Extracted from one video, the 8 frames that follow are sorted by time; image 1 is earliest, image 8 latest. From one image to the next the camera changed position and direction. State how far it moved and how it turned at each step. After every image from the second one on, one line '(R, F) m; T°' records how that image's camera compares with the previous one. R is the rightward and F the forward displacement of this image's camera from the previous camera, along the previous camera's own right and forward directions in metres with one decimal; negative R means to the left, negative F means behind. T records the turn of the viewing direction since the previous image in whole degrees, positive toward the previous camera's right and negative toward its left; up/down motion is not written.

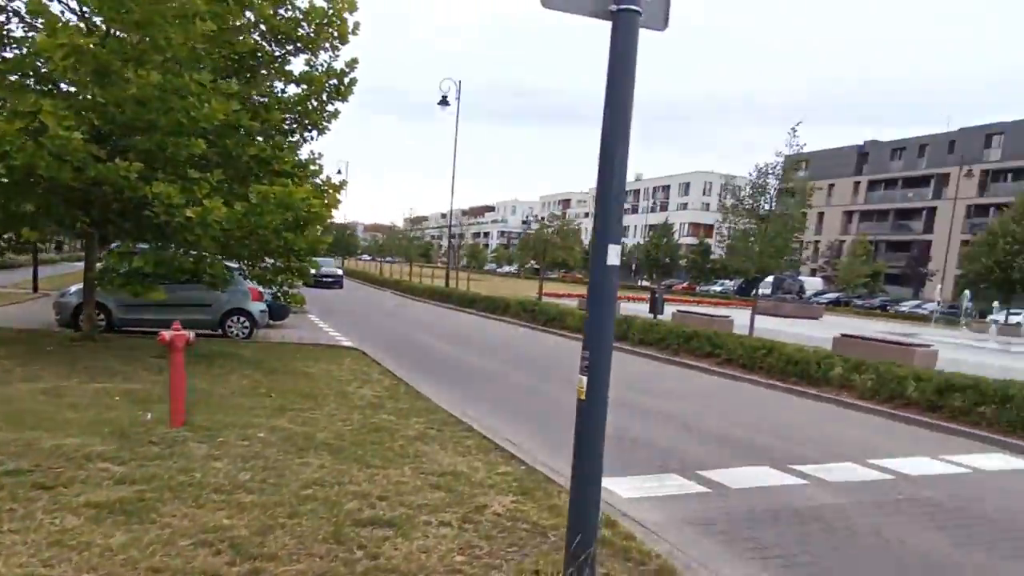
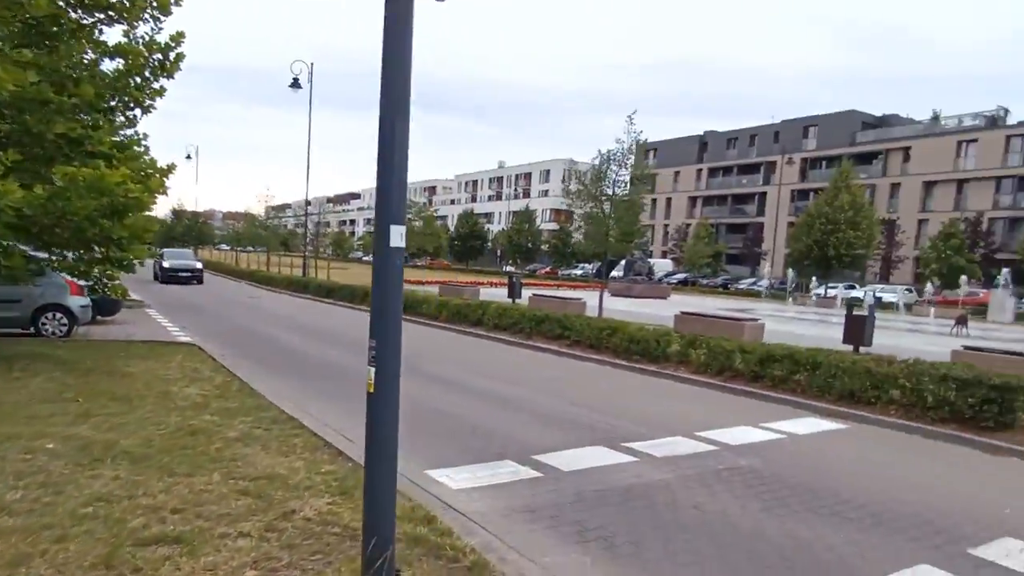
(+0.4, +0.3) m; +10°
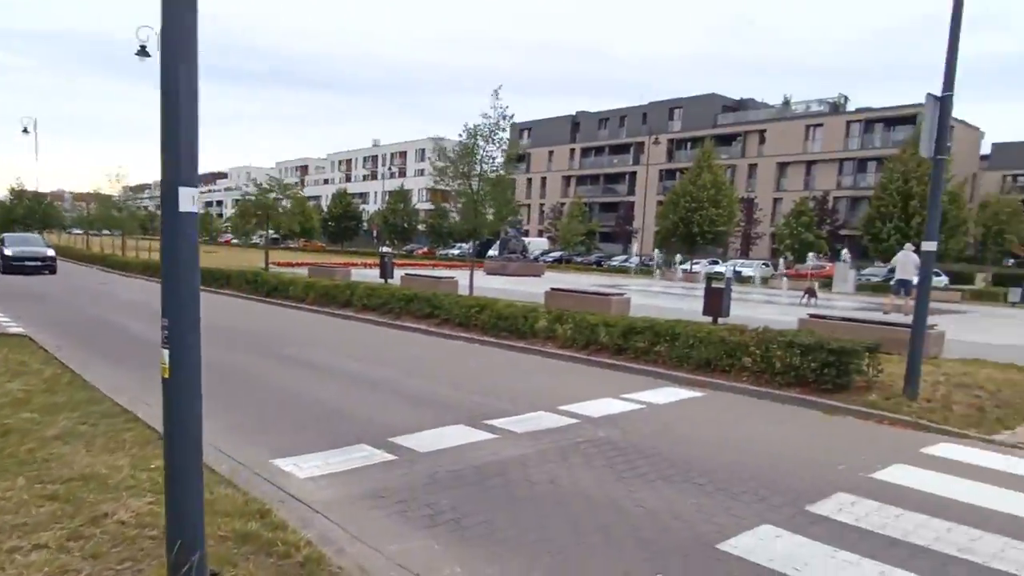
(+0.3, +0.2) m; +9°
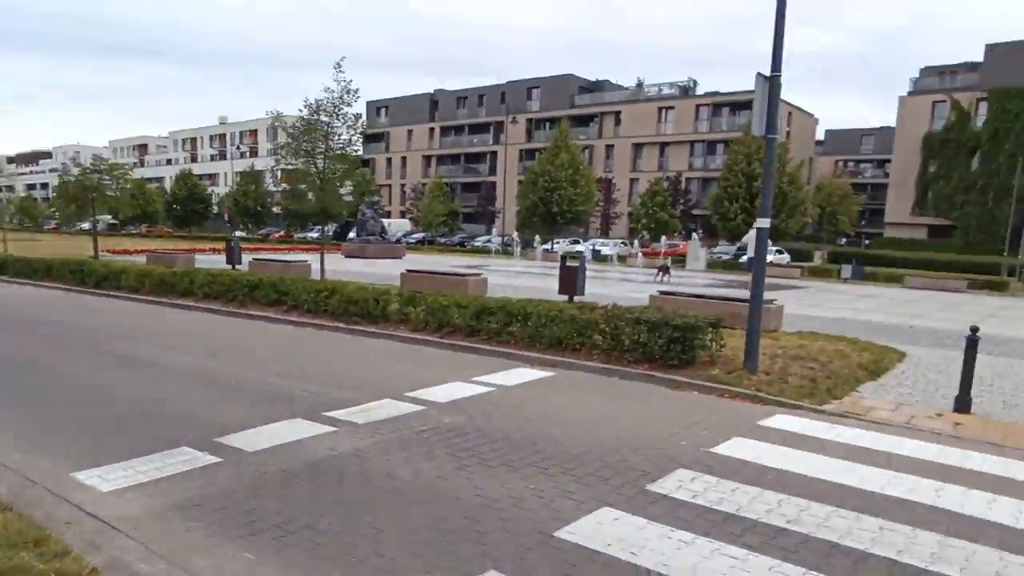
(+0.3, +0.3) m; +10°
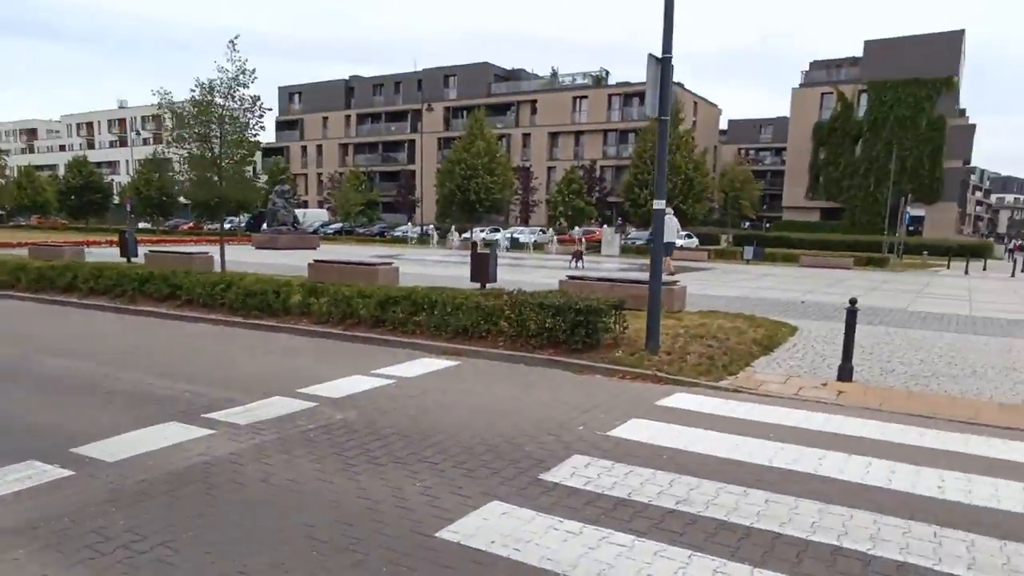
(+0.3, +0.3) m; +6°
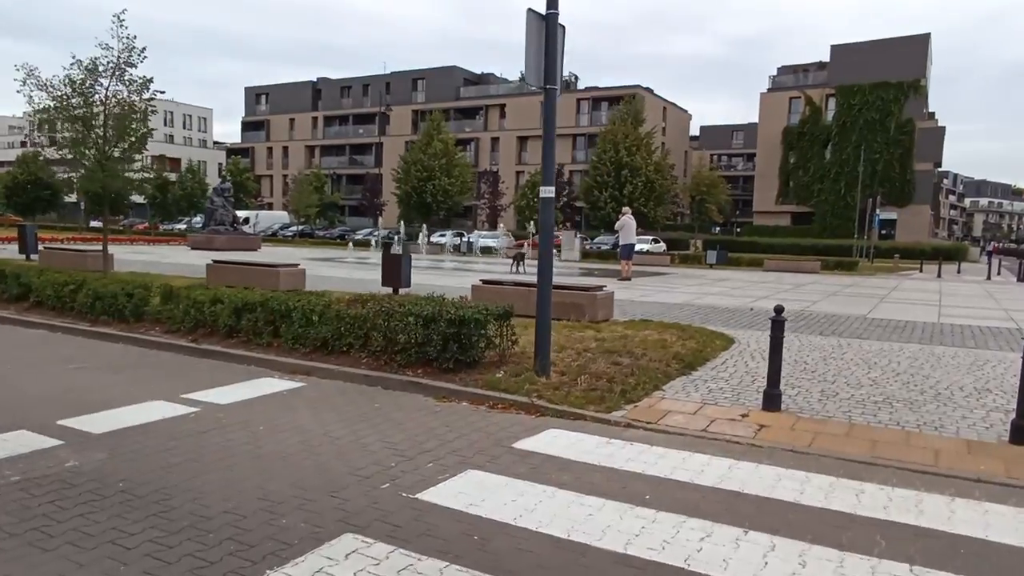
(+1.2, +1.8) m; +1°
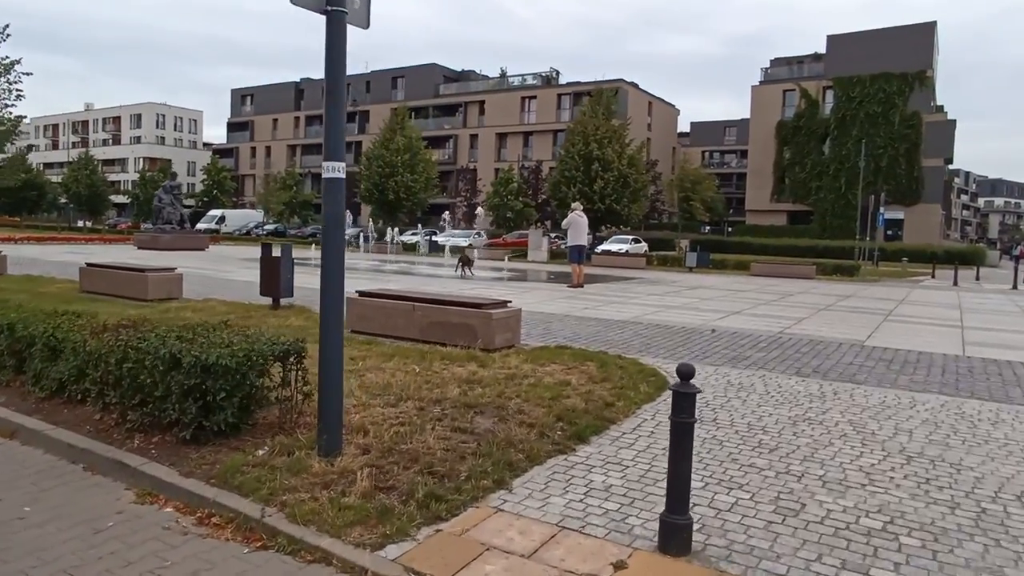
(+1.3, +2.6) m; 0°
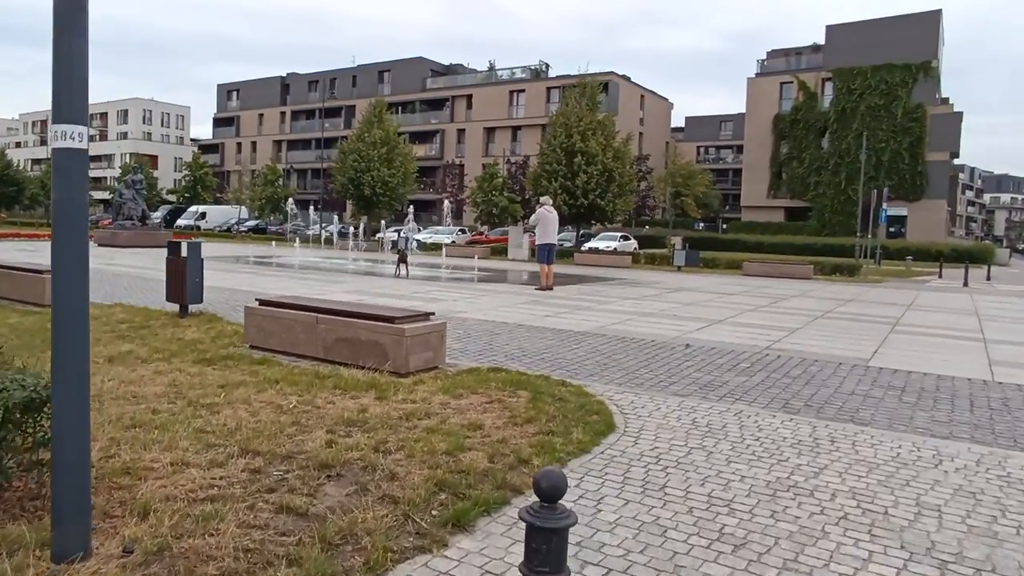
(+0.6, +1.4) m; 0°
